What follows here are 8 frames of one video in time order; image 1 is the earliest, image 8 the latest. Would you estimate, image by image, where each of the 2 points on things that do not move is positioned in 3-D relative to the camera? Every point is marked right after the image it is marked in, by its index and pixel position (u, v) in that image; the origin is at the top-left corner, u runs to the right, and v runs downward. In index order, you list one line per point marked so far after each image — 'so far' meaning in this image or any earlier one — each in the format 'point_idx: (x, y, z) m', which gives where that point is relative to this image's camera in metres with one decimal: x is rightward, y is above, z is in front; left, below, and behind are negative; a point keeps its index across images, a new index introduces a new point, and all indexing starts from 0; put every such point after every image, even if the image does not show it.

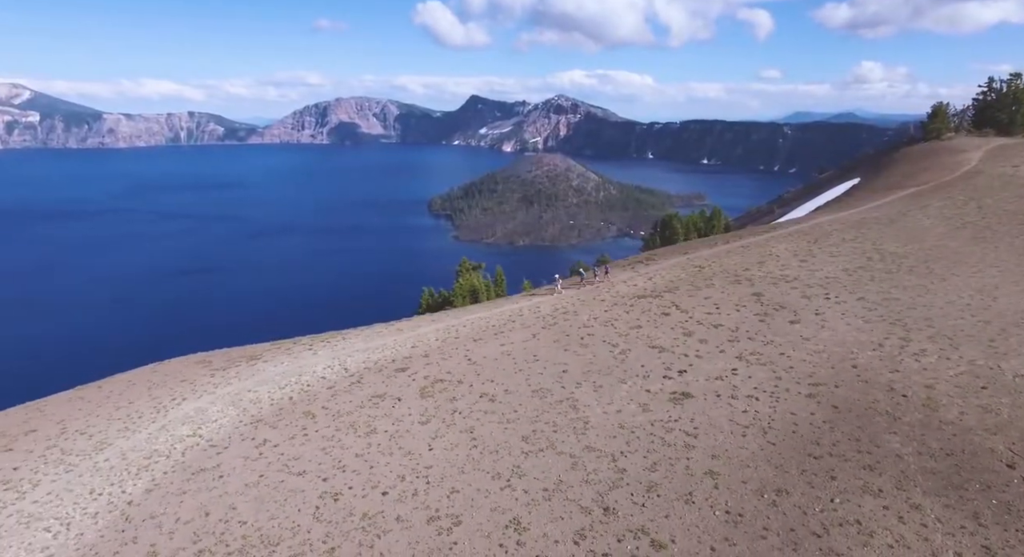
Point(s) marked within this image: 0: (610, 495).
0: (+3.4, -7.1, +19.2) m
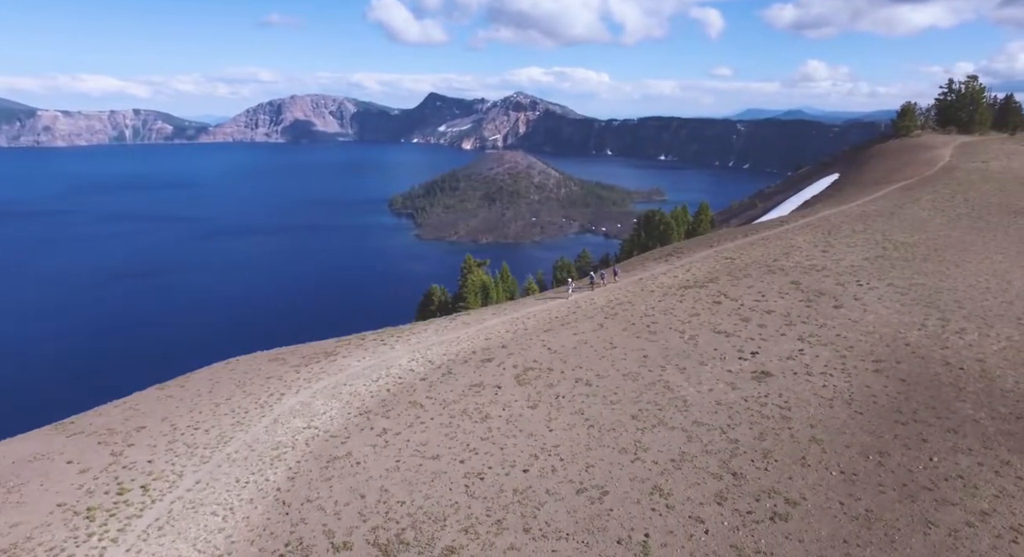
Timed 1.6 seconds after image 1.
0: (+8.2, -6.7, +21.3) m
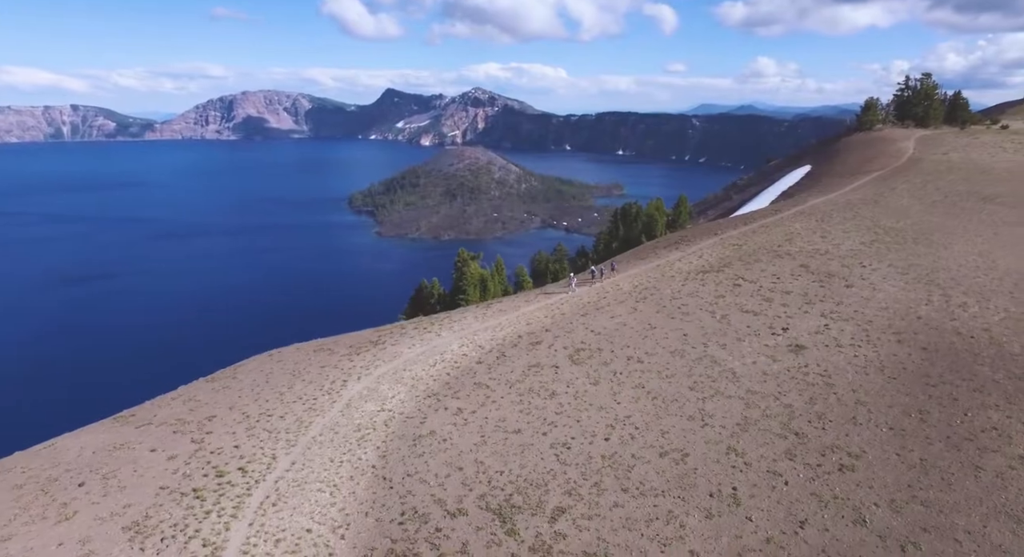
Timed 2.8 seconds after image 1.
0: (+11.4, -5.9, +23.4) m
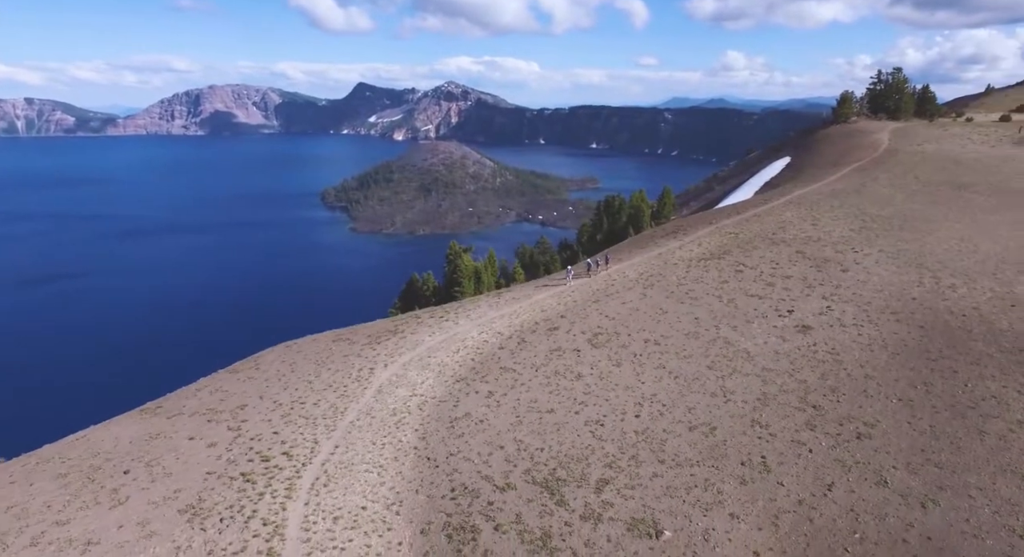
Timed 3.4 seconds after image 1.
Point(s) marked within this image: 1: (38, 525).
0: (+12.8, -5.1, +24.8) m
1: (-16.6, -8.7, +20.8) m
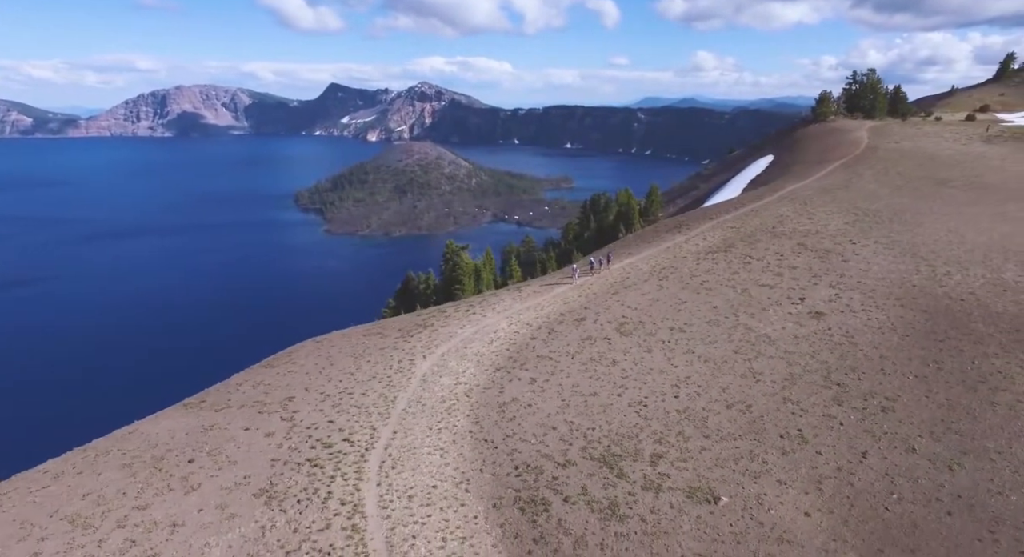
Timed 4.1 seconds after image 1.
0: (+14.8, -4.5, +26.7) m
1: (-14.3, -8.5, +21.4) m
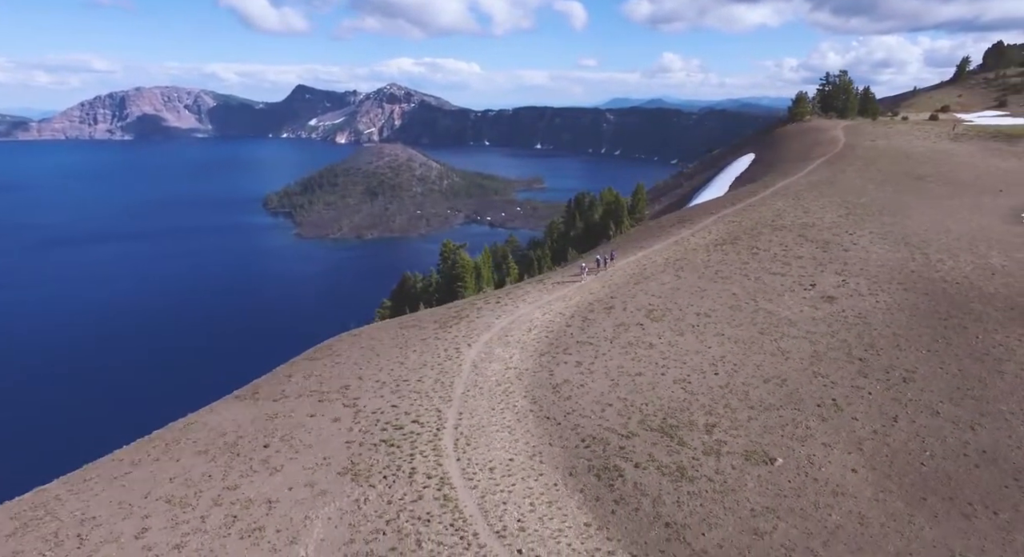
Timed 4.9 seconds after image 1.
0: (+17.2, -3.7, +29.1) m
1: (-11.6, -8.2, +22.5) m
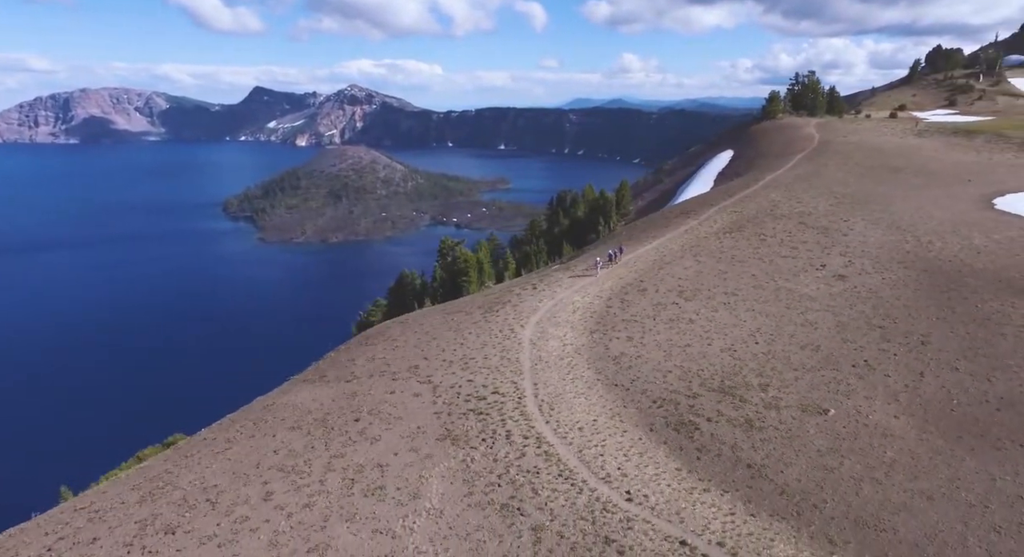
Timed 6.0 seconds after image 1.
0: (+20.2, -2.5, +32.5) m
1: (-7.9, -7.5, +24.2) m
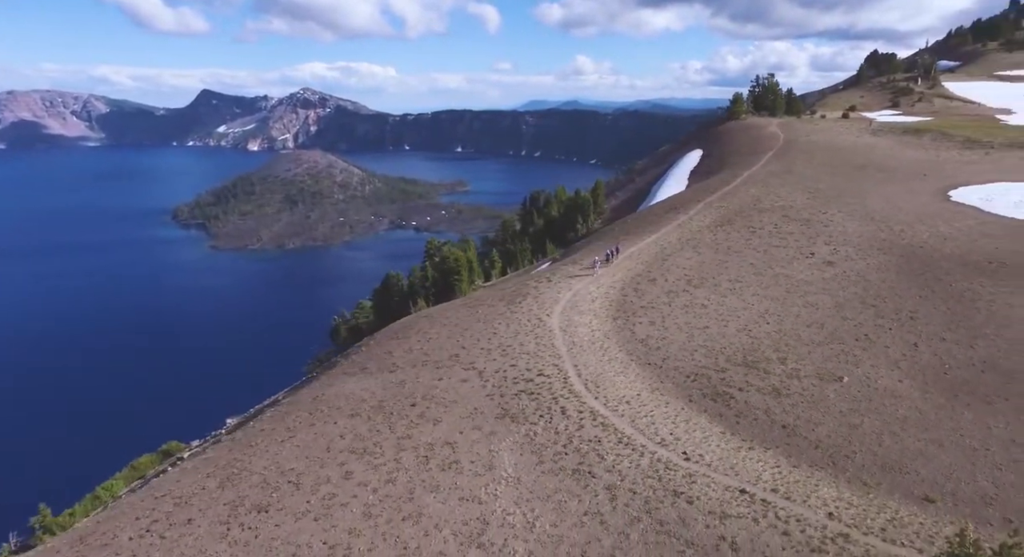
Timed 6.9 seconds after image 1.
0: (+22.0, -1.5, +36.1) m
1: (-5.4, -7.2, +25.9) m
